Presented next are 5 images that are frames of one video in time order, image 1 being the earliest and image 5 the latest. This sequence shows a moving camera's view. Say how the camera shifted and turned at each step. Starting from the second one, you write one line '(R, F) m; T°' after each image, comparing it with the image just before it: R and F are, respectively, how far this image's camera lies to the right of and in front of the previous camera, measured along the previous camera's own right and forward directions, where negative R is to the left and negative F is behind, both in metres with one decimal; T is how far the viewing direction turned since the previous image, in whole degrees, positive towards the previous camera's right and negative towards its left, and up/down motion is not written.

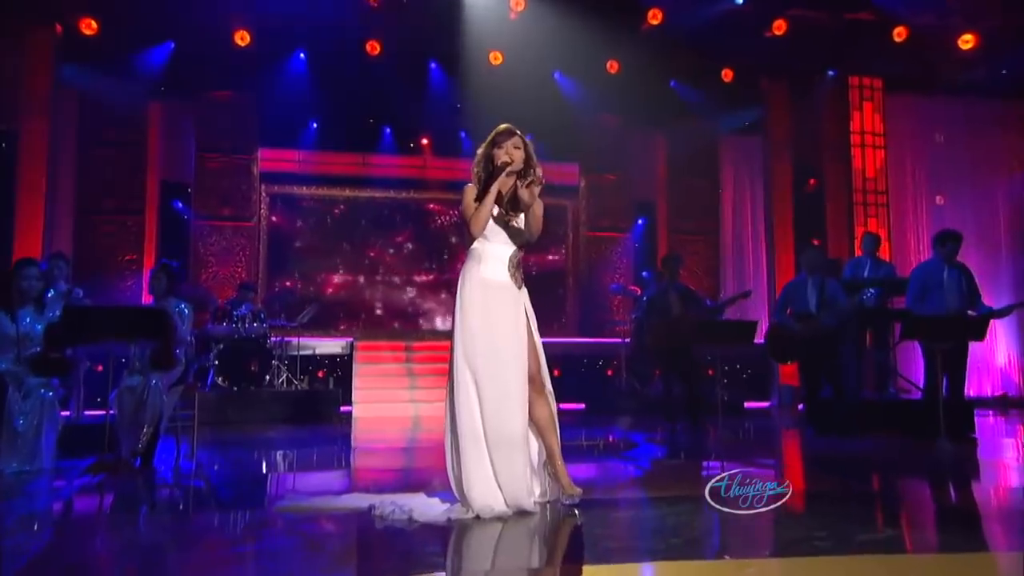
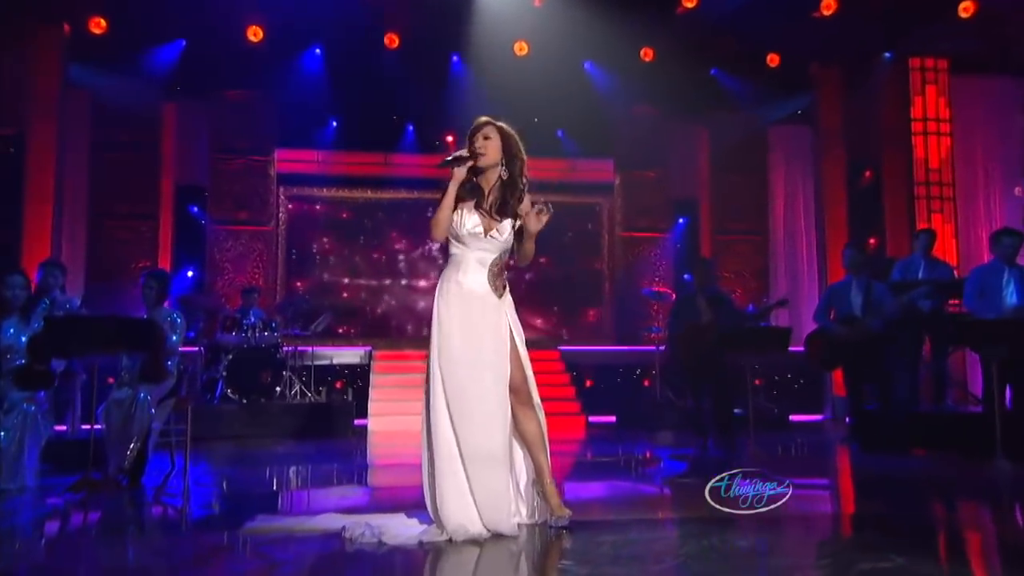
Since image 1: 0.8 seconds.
(+0.6, +0.7) m; -5°
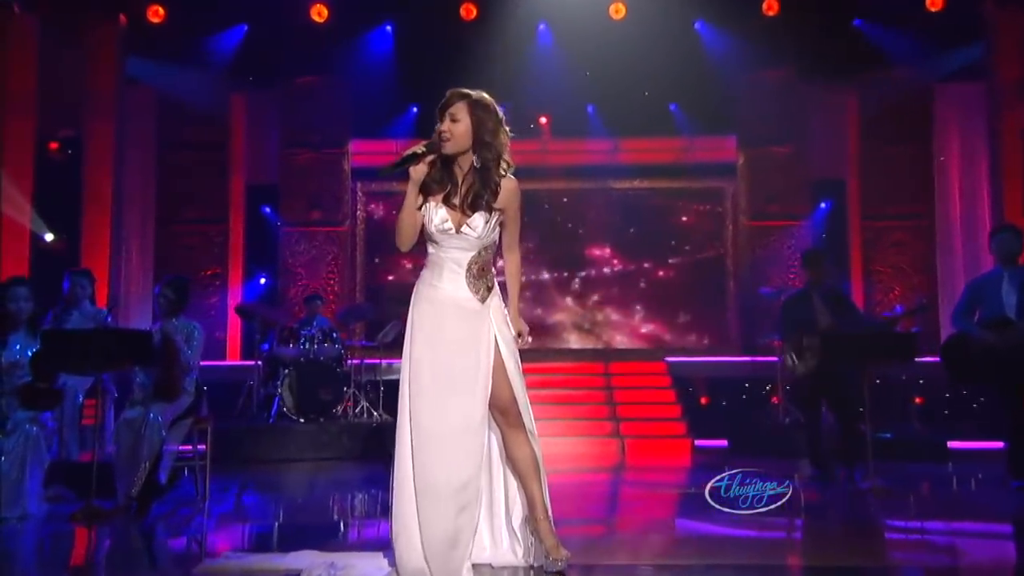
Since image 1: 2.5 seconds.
(+1.0, +1.4) m; -12°
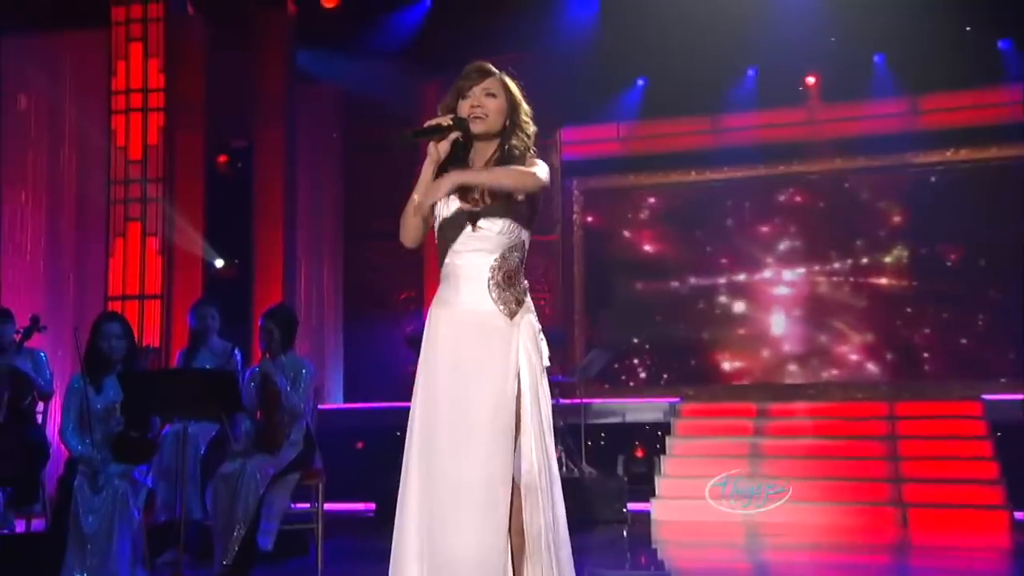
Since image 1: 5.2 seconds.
(+1.0, +2.1) m; -21°
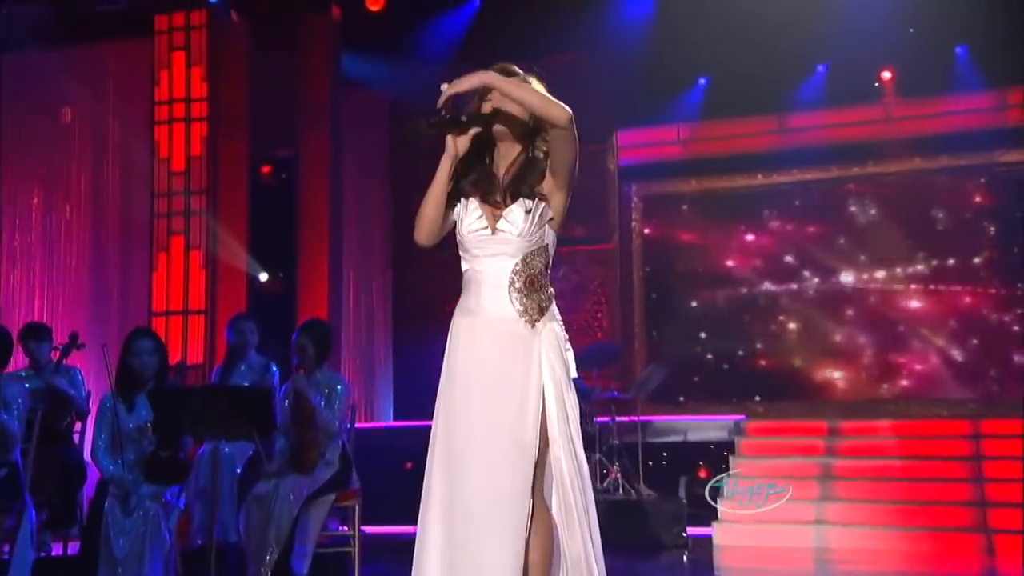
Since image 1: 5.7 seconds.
(+0.2, +0.3) m; -4°
